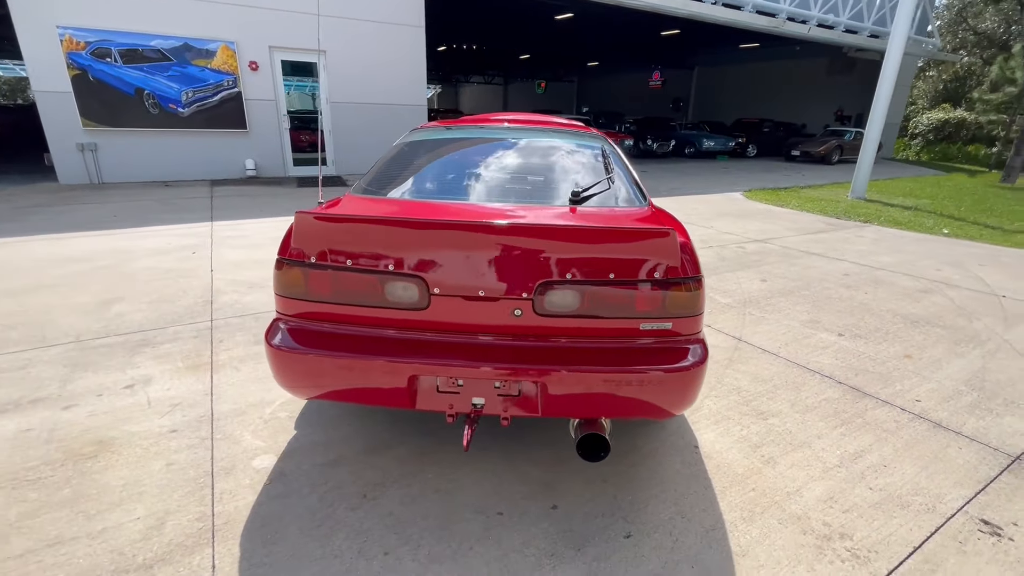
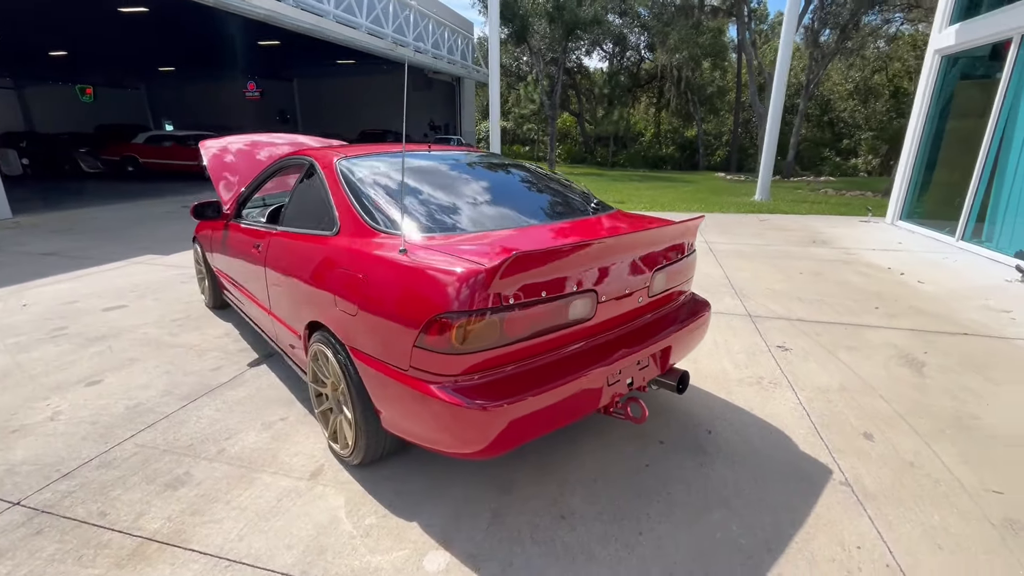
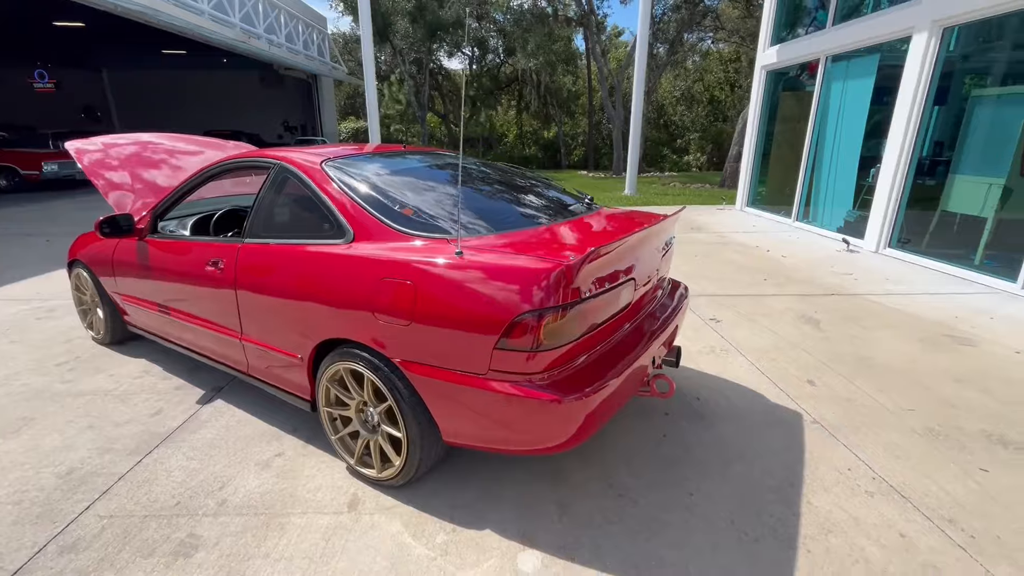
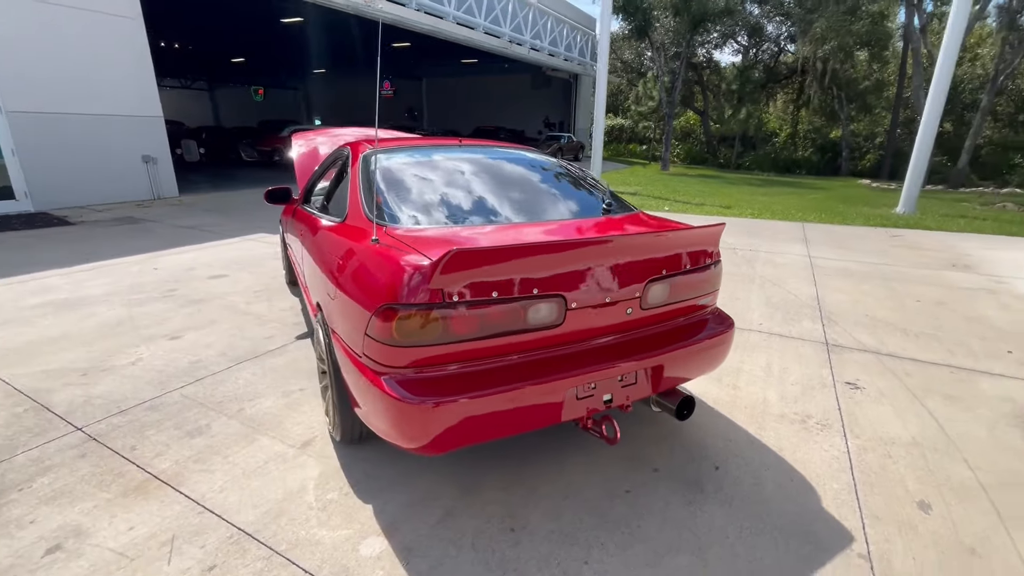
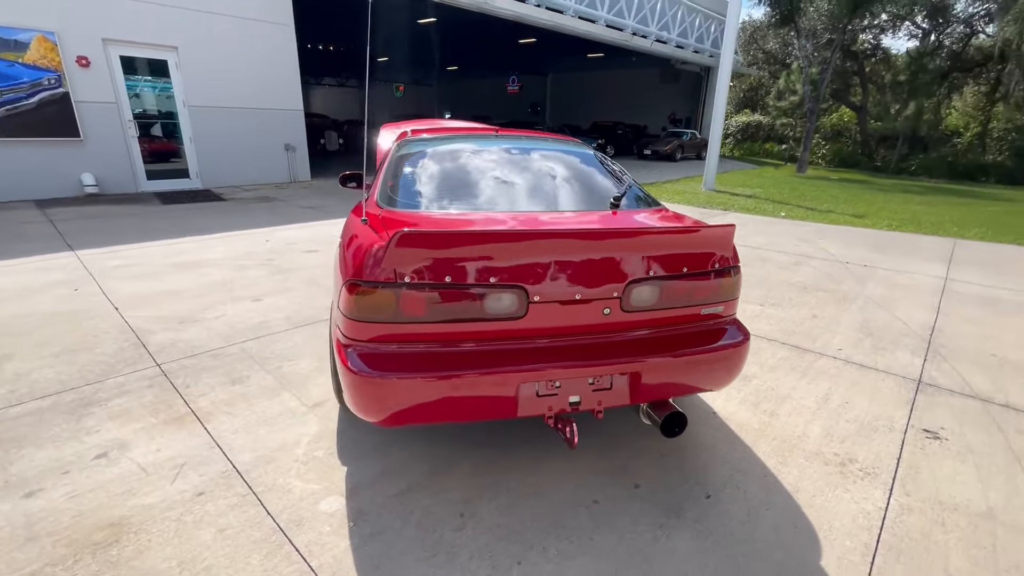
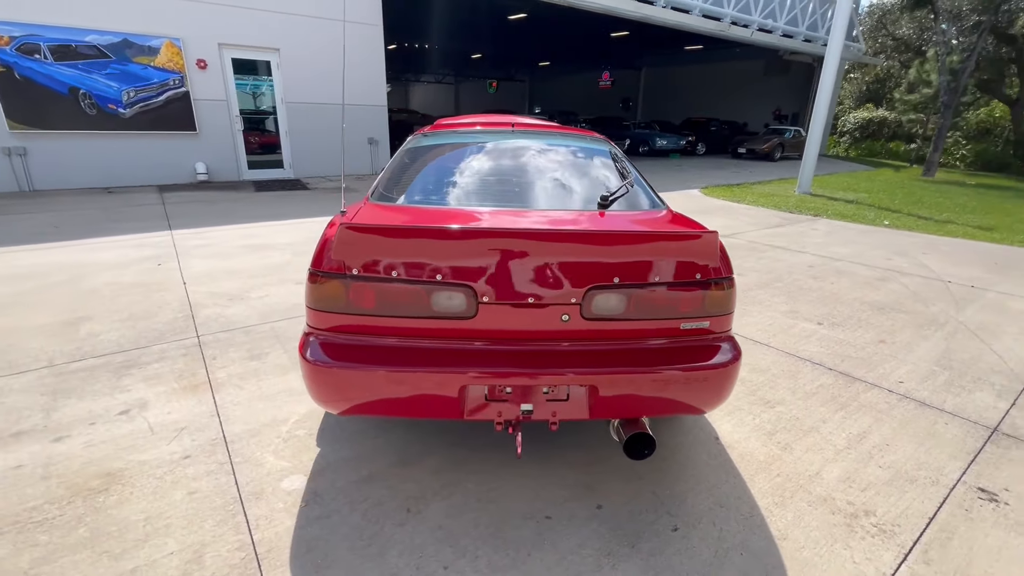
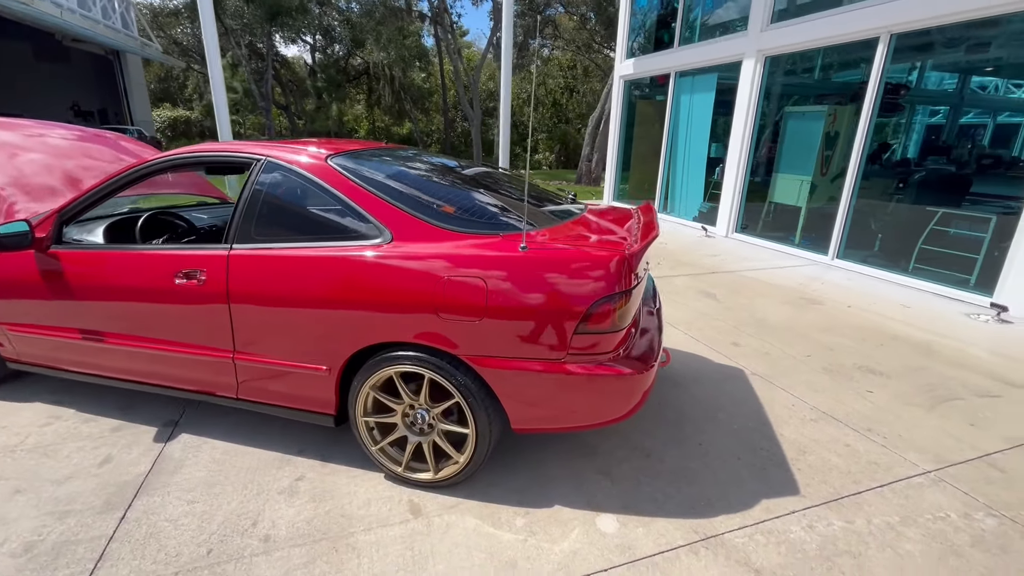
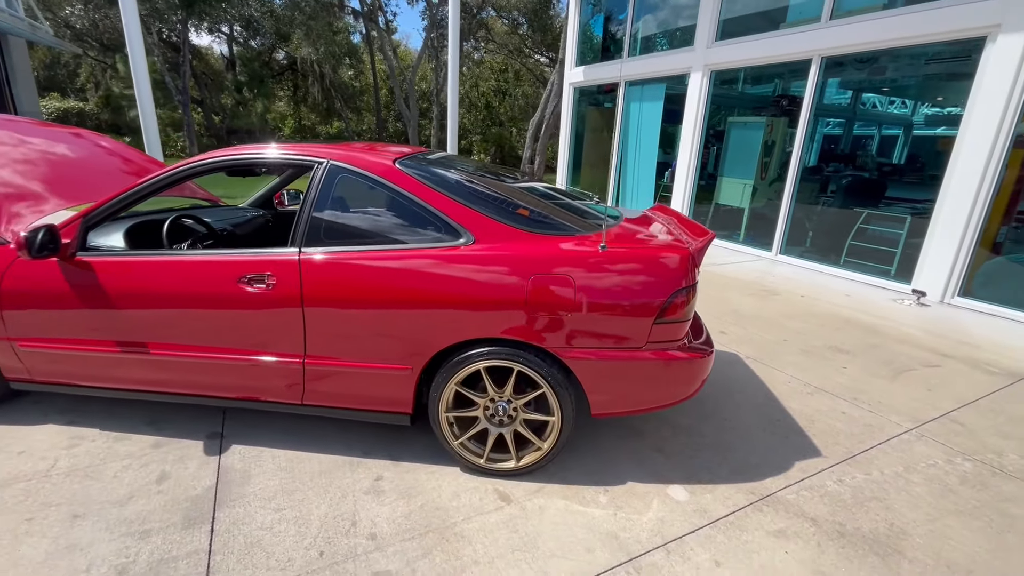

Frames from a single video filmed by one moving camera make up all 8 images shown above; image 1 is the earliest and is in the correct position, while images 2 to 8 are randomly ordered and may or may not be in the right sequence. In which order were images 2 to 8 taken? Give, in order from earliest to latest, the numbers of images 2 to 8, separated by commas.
6, 5, 4, 2, 3, 7, 8
